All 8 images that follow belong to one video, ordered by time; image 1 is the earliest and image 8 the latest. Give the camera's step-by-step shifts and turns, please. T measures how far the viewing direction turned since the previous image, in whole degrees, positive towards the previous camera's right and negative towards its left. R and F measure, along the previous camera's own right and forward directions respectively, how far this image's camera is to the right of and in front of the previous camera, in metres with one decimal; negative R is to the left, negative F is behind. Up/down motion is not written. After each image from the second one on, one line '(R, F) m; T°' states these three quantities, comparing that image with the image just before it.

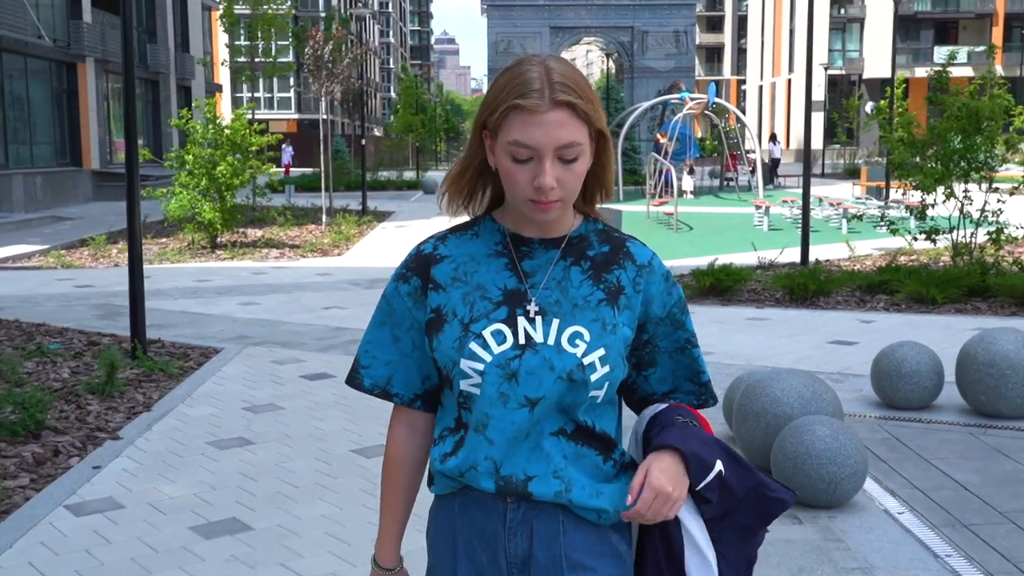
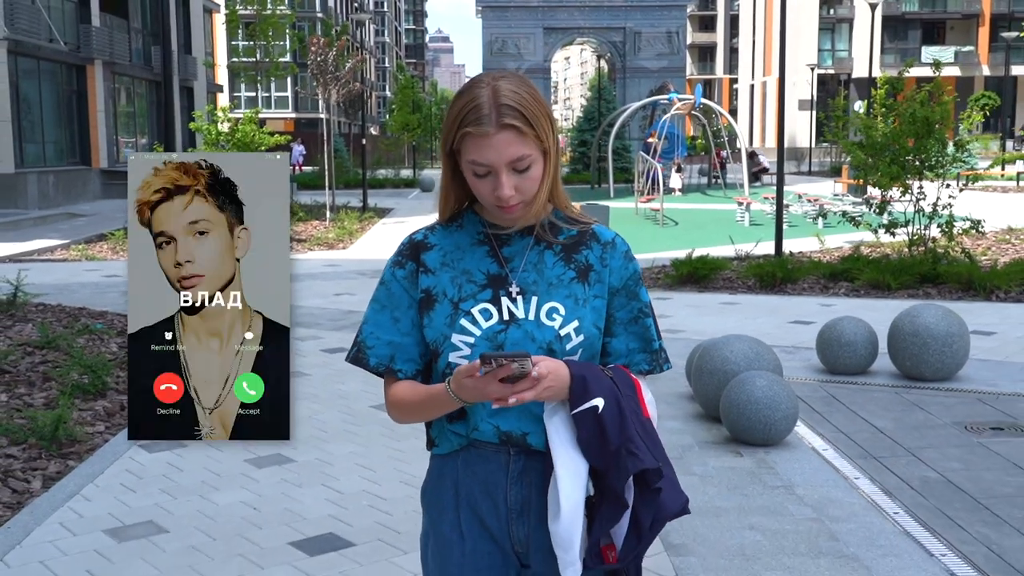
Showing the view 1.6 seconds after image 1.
(0.0, -1.2) m; 0°
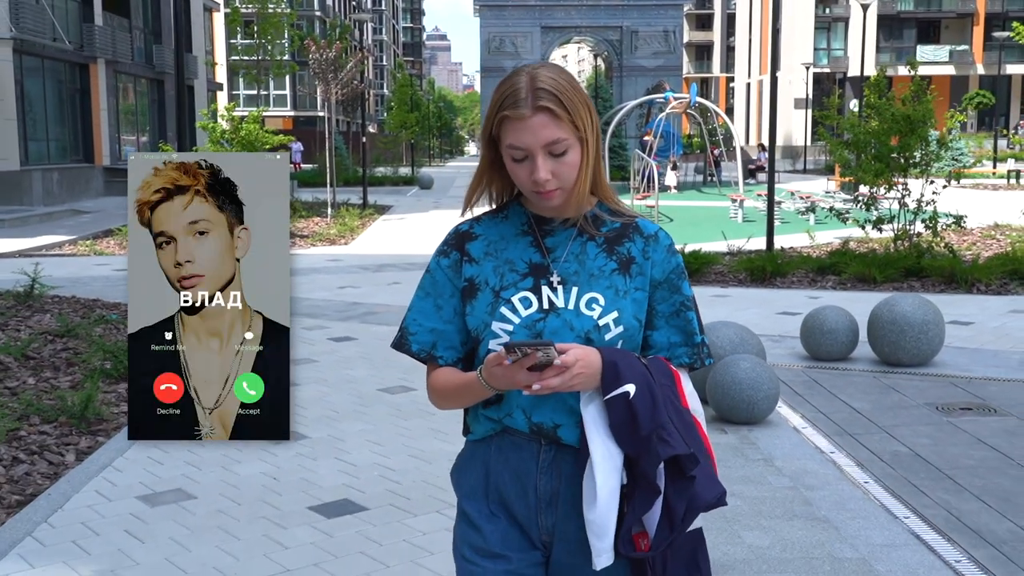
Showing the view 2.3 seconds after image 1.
(0.0, -0.5) m; 0°
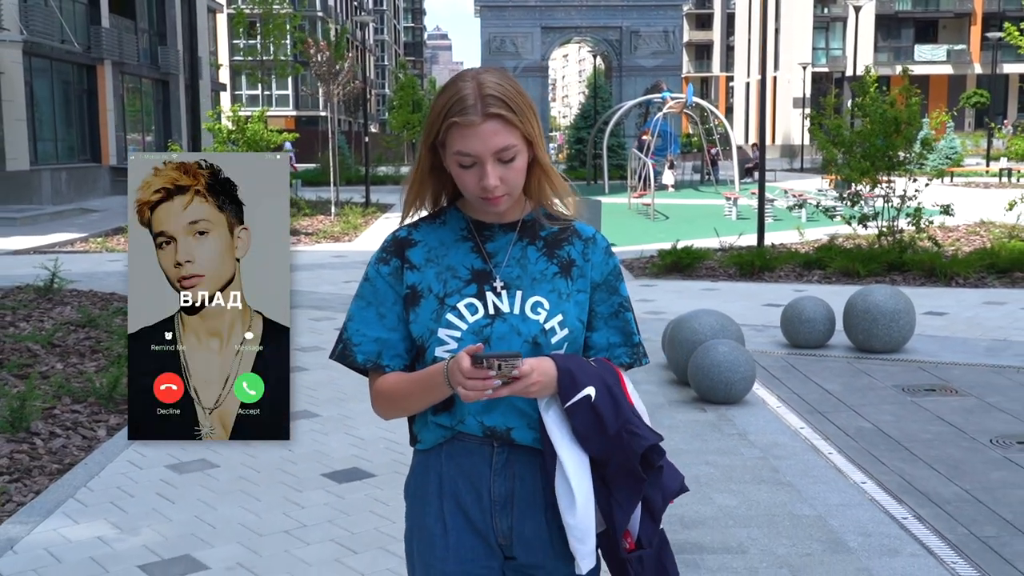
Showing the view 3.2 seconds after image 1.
(0.0, -0.6) m; 0°
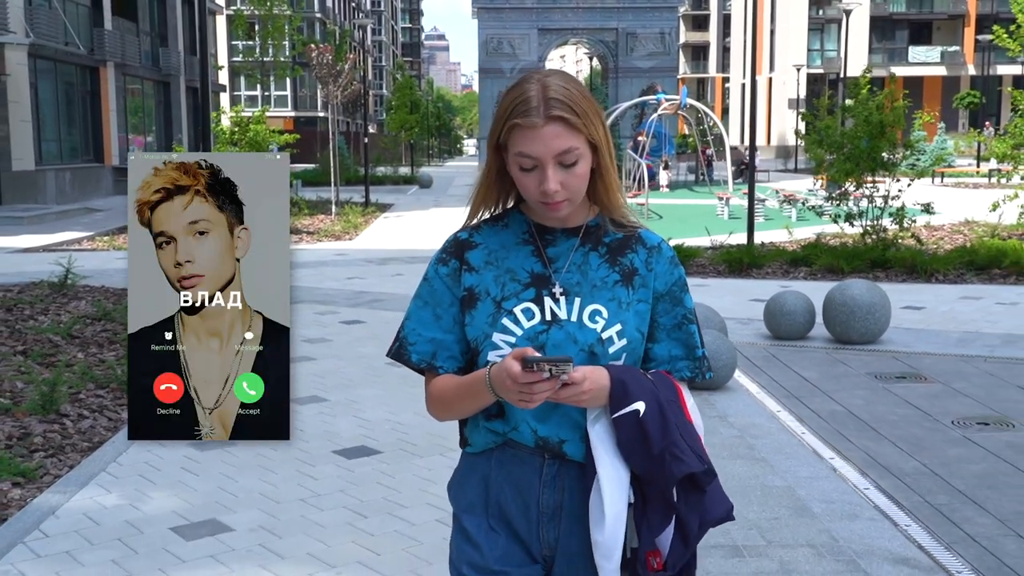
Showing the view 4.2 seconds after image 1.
(0.0, -0.5) m; 0°
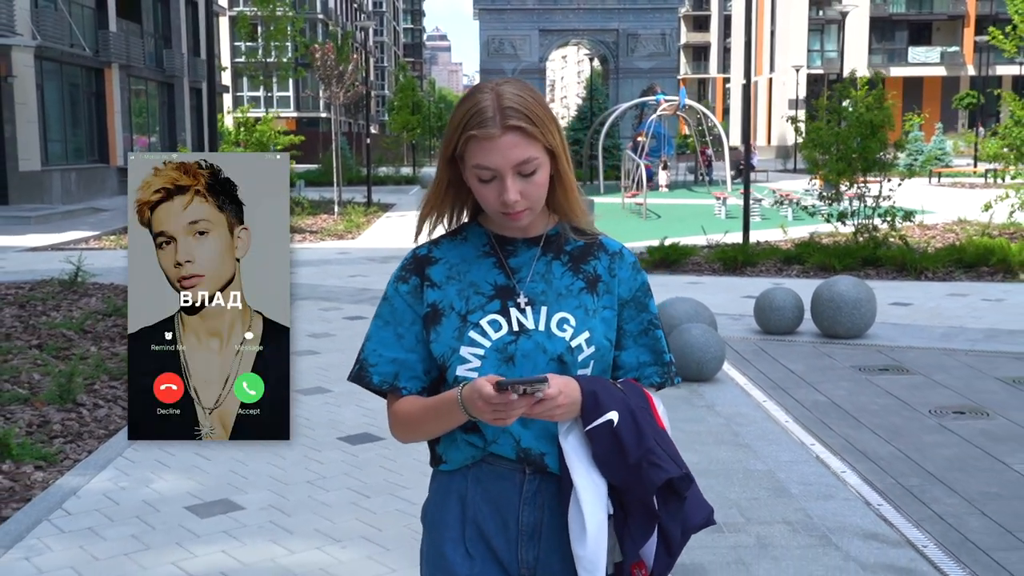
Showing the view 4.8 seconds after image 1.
(0.0, -0.3) m; 0°
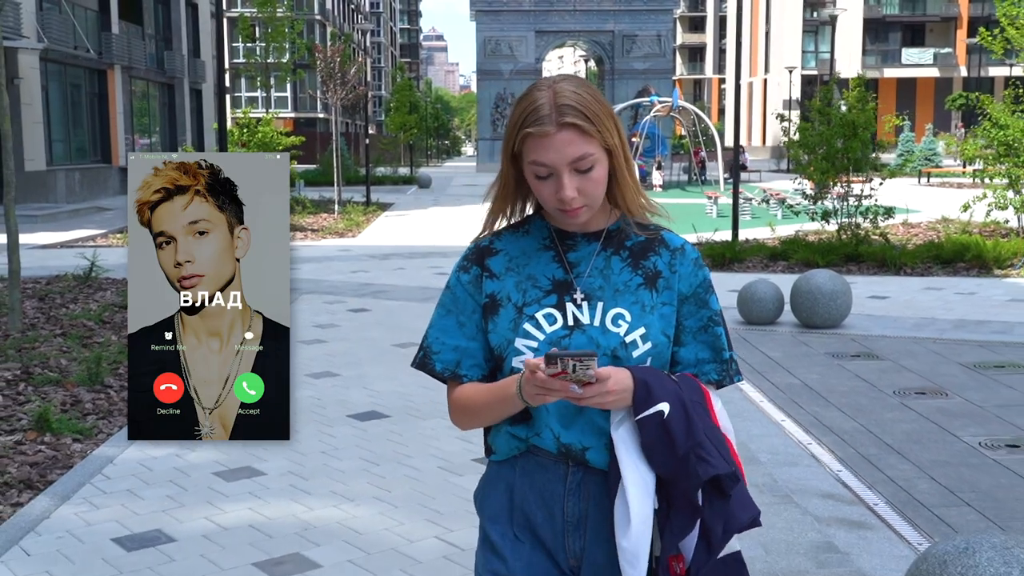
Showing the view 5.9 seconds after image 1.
(0.0, -0.6) m; 0°
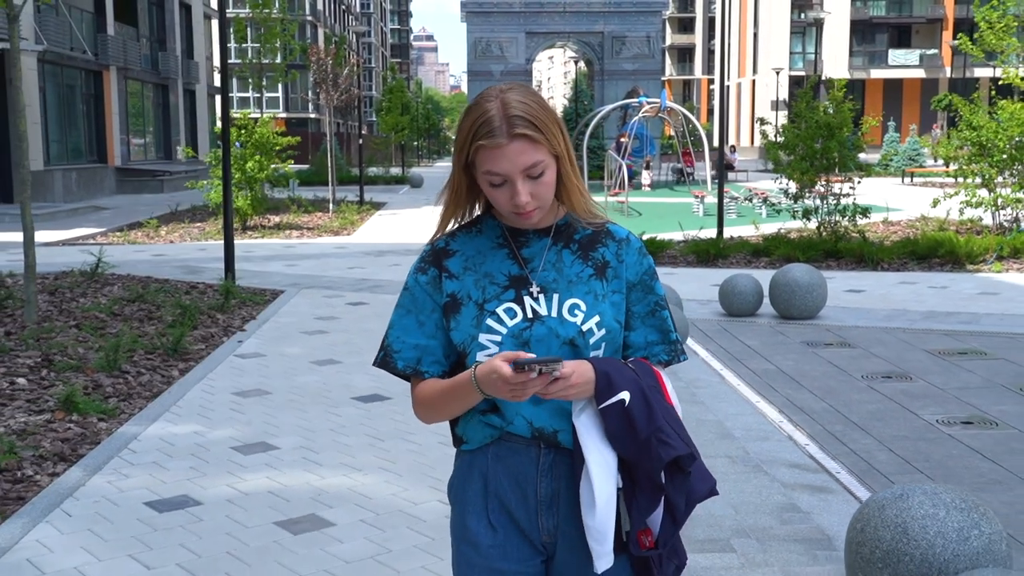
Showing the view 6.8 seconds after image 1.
(0.0, -0.5) m; +1°
